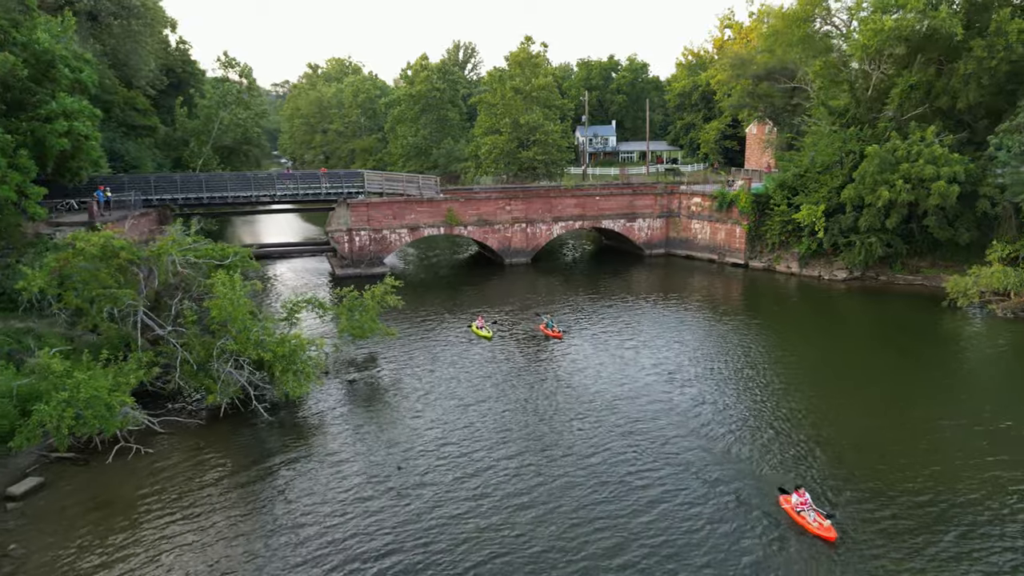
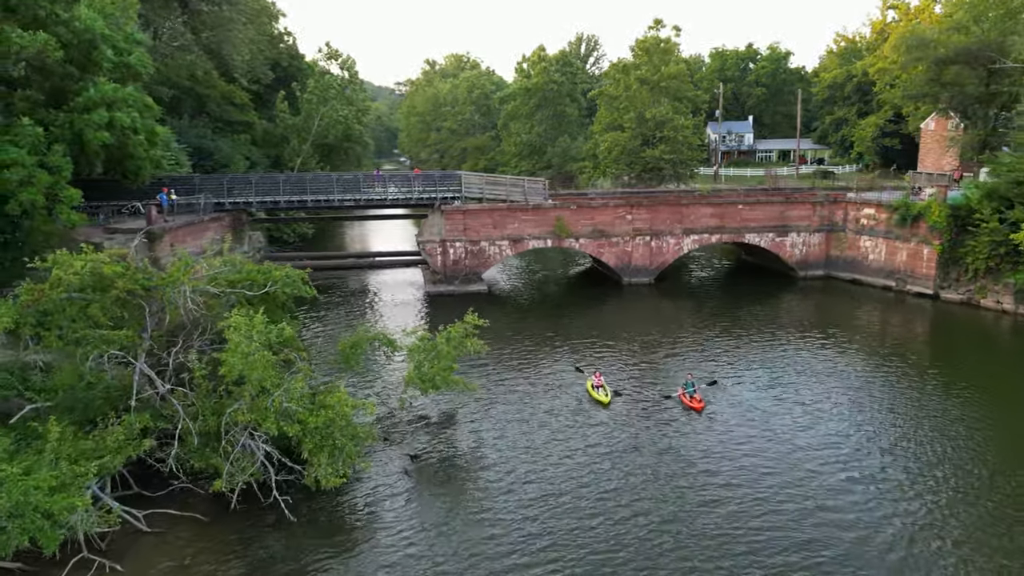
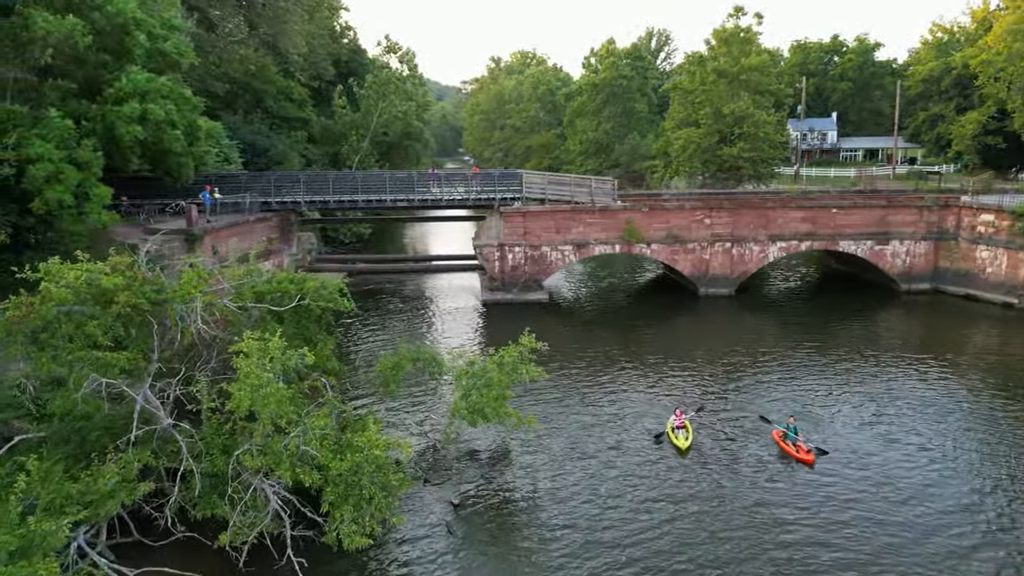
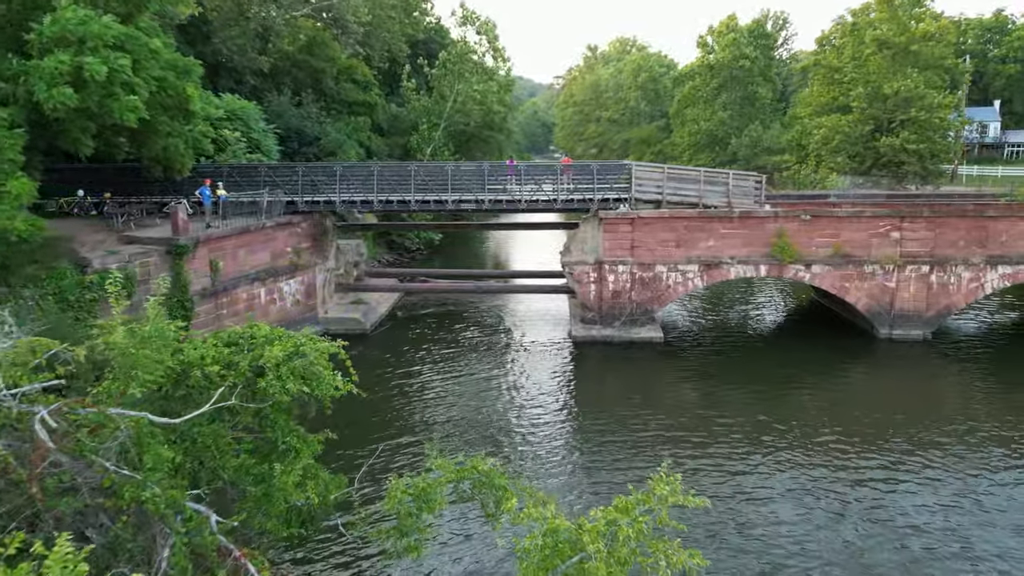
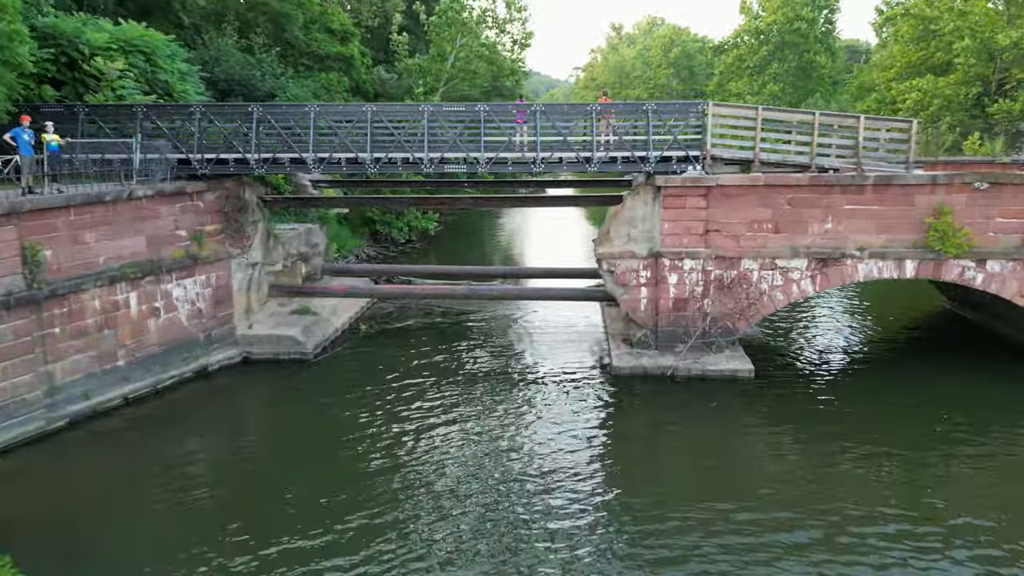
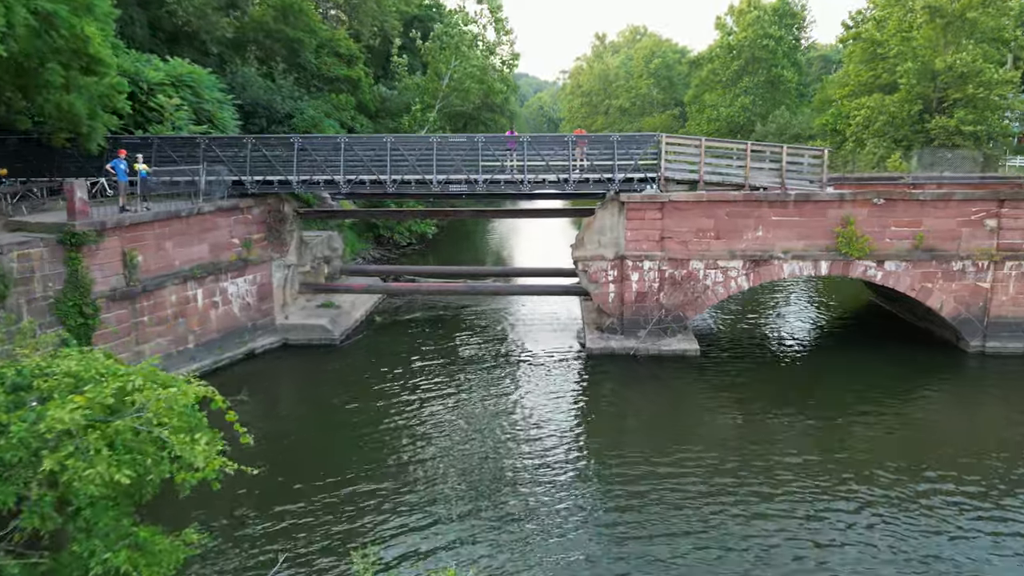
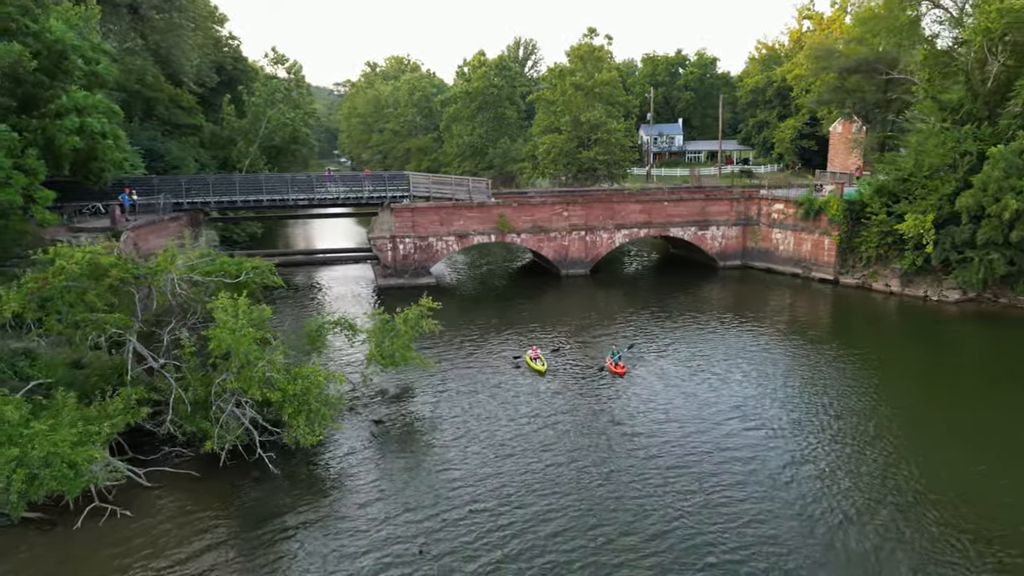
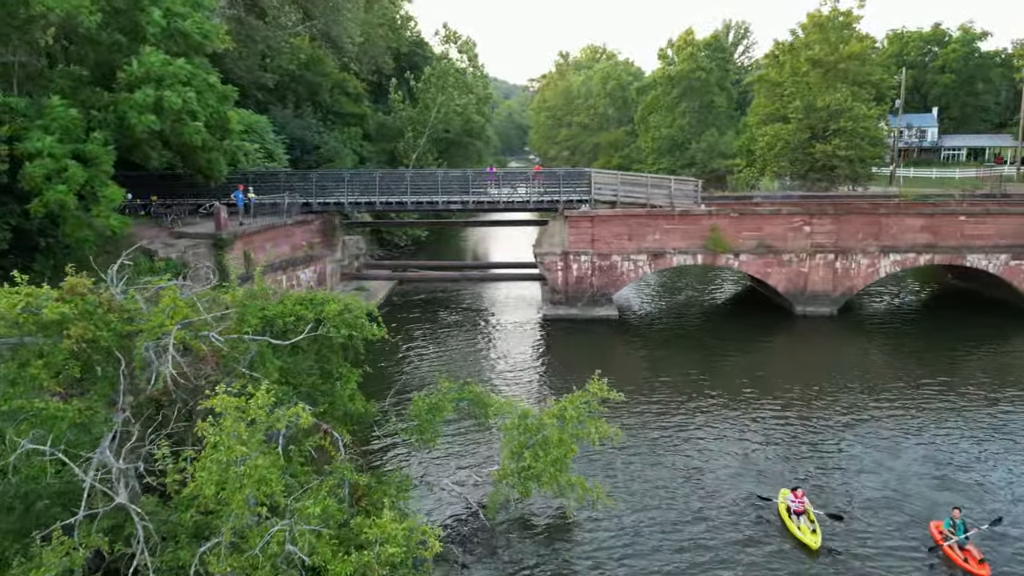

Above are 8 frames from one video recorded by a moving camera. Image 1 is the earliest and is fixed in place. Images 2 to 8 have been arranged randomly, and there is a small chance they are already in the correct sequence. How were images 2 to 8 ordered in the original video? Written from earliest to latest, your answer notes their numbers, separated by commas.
7, 2, 3, 8, 4, 6, 5
